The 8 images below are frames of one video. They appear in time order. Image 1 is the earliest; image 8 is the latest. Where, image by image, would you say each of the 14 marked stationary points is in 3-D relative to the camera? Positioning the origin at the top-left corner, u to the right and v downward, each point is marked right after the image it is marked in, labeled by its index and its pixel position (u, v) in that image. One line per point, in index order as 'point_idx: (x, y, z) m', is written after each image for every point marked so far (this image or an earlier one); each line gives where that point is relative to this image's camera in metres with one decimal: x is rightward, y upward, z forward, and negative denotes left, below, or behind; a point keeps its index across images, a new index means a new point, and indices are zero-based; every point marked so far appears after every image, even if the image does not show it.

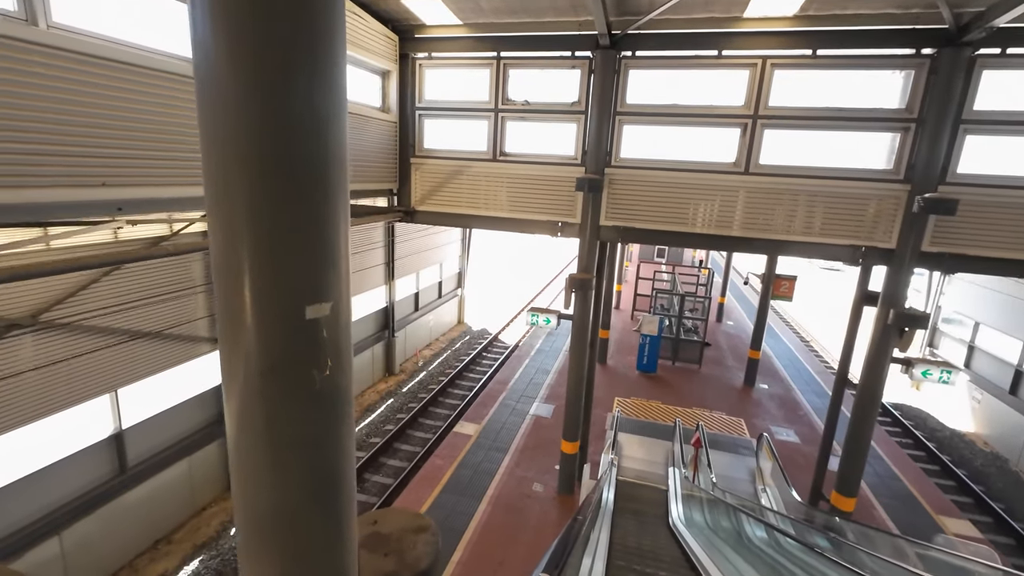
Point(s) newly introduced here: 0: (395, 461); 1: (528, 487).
0: (-2.7, -3.9, +11.0) m
1: (+0.3, -3.6, +8.6) m
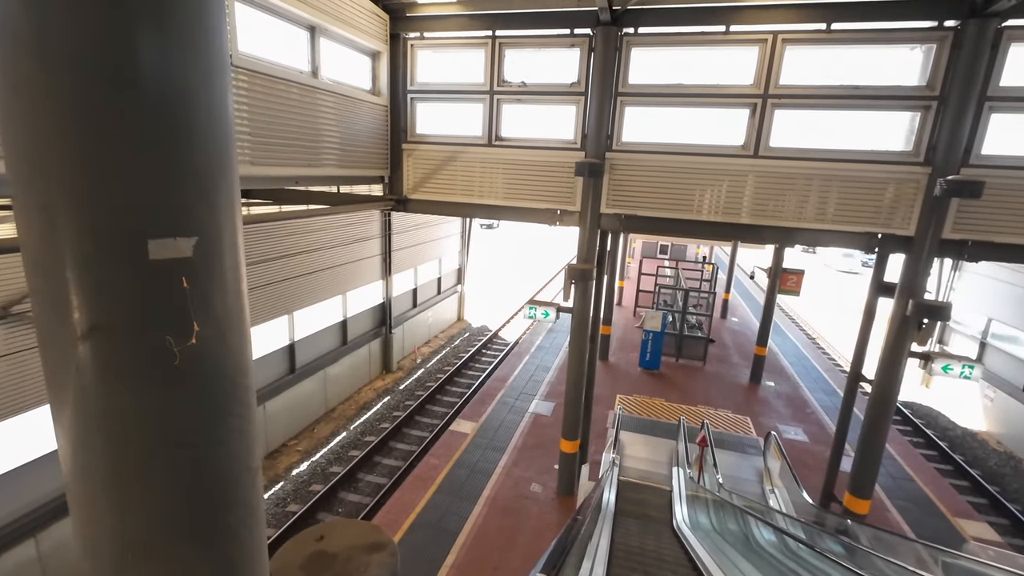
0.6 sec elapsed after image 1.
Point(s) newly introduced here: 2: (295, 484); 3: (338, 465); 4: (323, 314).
0: (-2.7, -3.8, +10.6) m
1: (+0.2, -3.4, +8.2) m
2: (-4.4, -4.0, +9.8) m
3: (-3.8, -3.9, +10.5) m
4: (-5.1, -0.7, +12.8) m
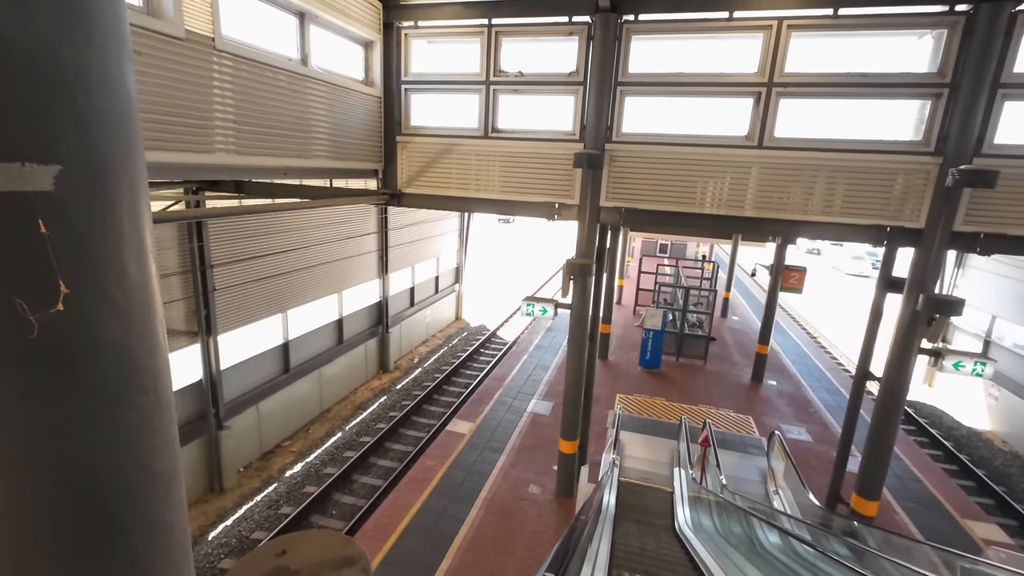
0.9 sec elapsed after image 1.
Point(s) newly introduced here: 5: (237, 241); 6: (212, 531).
0: (-2.7, -3.7, +10.4) m
1: (+0.2, -3.4, +8.0) m
2: (-4.5, -3.9, +9.6) m
3: (-3.9, -3.8, +10.3) m
4: (-5.1, -0.7, +12.6) m
5: (-5.5, +0.9, +9.6) m
6: (-5.4, -4.4, +8.6) m
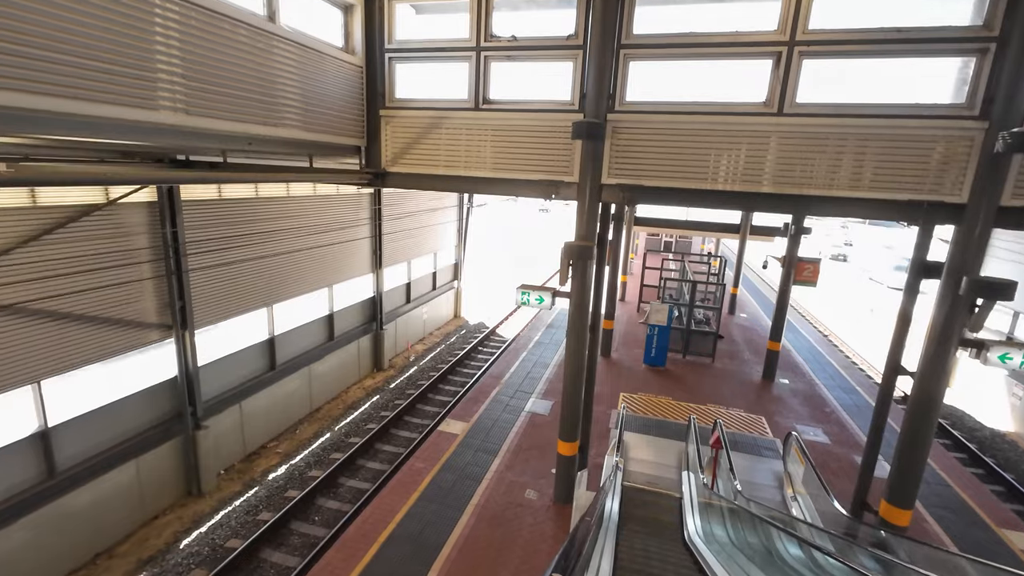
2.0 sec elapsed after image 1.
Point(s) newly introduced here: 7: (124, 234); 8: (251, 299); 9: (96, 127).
0: (-2.8, -3.6, +9.8) m
1: (+0.1, -3.2, +7.4) m
2: (-4.5, -3.8, +9.0) m
3: (-3.9, -3.6, +9.7) m
4: (-5.2, -0.5, +12.1) m
5: (-5.6, +1.1, +9.1) m
6: (-5.5, -4.2, +8.0) m
7: (-6.1, +0.9, +7.6) m
8: (-5.5, -0.2, +10.1) m
9: (-3.6, +1.4, +4.2) m
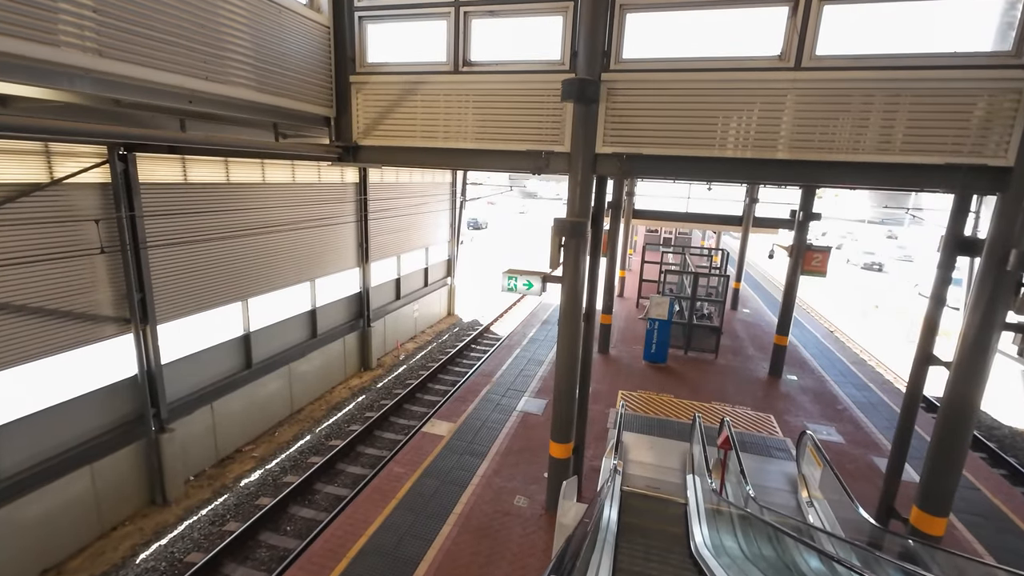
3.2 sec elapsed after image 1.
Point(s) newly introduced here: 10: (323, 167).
0: (-3.0, -3.4, +9.1) m
1: (-0.1, -3.0, +6.7) m
2: (-4.7, -3.6, +8.3) m
3: (-4.1, -3.5, +9.0) m
4: (-5.4, -0.3, +11.4) m
5: (-5.8, +1.3, +8.4) m
6: (-5.6, -4.0, +7.3) m
7: (-6.3, +1.0, +6.9) m
8: (-5.7, -0.1, +9.4) m
9: (-3.8, +1.6, +3.5) m
10: (-4.7, +3.0, +11.8) m
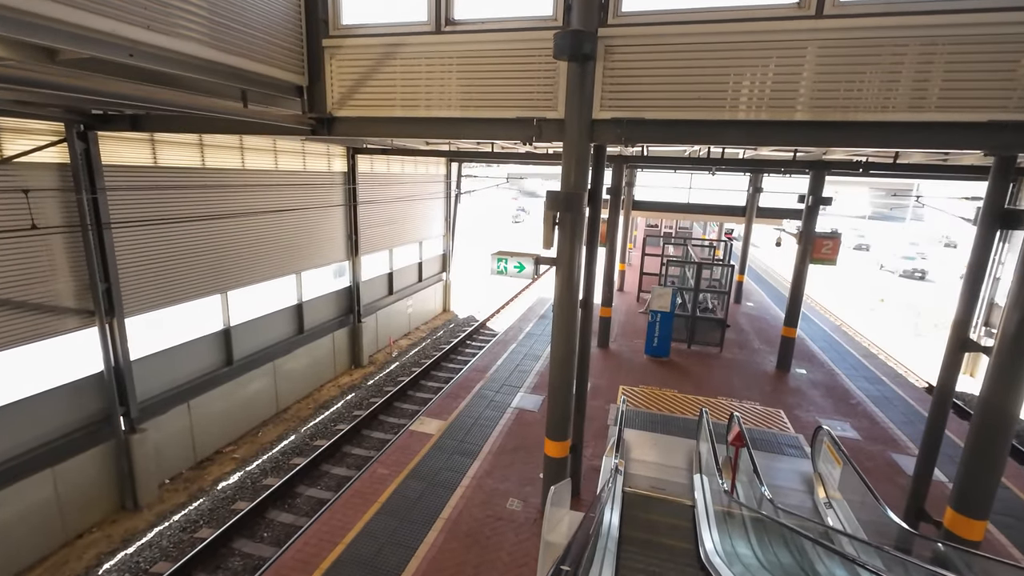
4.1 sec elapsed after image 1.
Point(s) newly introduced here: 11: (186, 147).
0: (-3.1, -3.2, +8.6) m
1: (-0.2, -2.8, +6.2) m
2: (-4.8, -3.4, +7.8) m
3: (-4.2, -3.3, +8.5) m
4: (-5.5, -0.2, +10.8) m
5: (-5.9, +1.4, +7.8) m
6: (-5.7, -3.9, +6.8) m
7: (-6.4, +1.2, +6.3) m
8: (-5.8, +0.1, +8.9) m
9: (-3.9, +1.7, +3.0) m
10: (-4.8, +3.1, +11.3) m
11: (-5.7, +2.5, +8.4) m
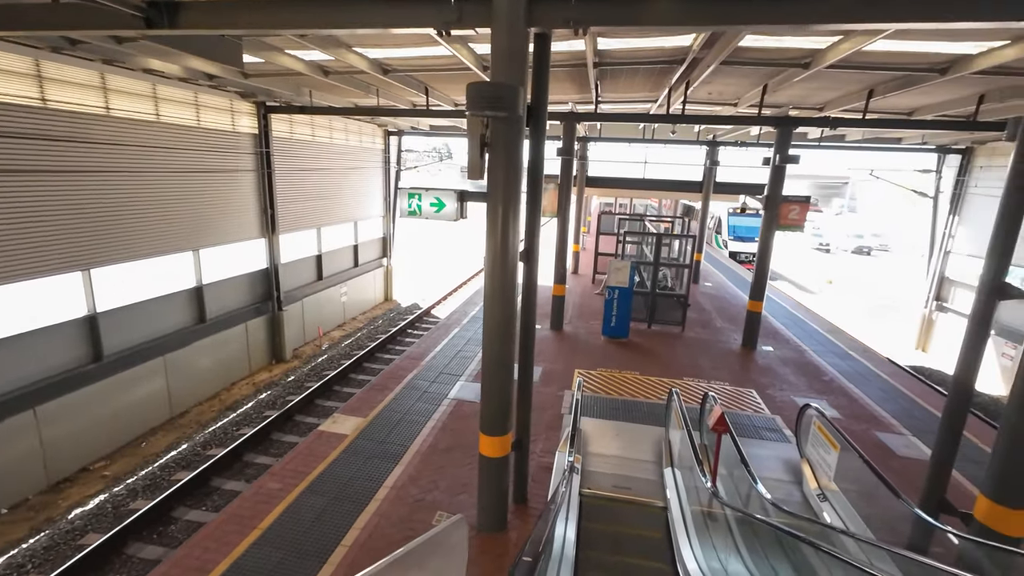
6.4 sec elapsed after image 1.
0: (-4.0, -2.8, +7.0) m
1: (-0.9, -2.3, +4.8) m
2: (-5.6, -3.1, +6.0) m
3: (-5.1, -2.9, +6.7) m
4: (-6.6, +0.2, +8.9) m
5: (-6.8, +1.8, +5.9) m
6: (-6.4, -3.5, +4.9) m
7: (-7.2, +1.5, +4.4) m
8: (-6.8, +0.5, +6.9) m
9: (-4.4, +2.1, +1.2) m
10: (-6.1, +3.6, +9.4) m
11: (-6.7, +2.8, +6.5) m
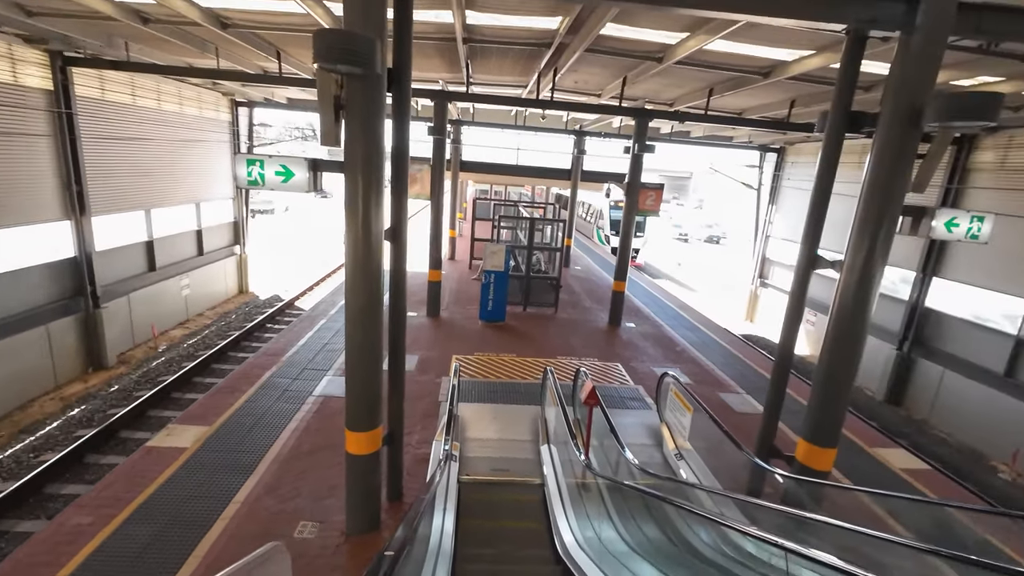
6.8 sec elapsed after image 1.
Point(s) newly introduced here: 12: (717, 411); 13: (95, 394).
0: (-5.5, -2.7, +5.6) m
1: (-2.0, -2.2, +4.3) m
2: (-6.9, -3.0, +4.2) m
3: (-6.6, -2.9, +5.1) m
4: (-8.7, +0.3, +6.8) m
5: (-8.2, +1.8, +3.7) m
6: (-7.4, -3.5, +3.0) m
7: (-8.1, +1.5, +2.2) m
8: (-8.3, +0.5, +4.8) m
9: (-4.6, +2.1, -0.2) m
10: (-8.3, +3.6, +7.3) m
11: (-8.2, +2.8, +4.3) m
12: (+3.0, -1.8, +7.1) m
13: (-7.6, -1.9, +8.7) m
